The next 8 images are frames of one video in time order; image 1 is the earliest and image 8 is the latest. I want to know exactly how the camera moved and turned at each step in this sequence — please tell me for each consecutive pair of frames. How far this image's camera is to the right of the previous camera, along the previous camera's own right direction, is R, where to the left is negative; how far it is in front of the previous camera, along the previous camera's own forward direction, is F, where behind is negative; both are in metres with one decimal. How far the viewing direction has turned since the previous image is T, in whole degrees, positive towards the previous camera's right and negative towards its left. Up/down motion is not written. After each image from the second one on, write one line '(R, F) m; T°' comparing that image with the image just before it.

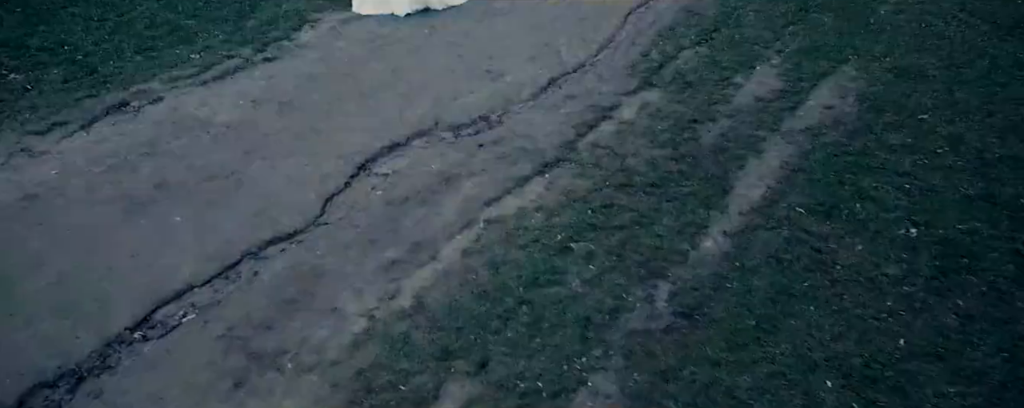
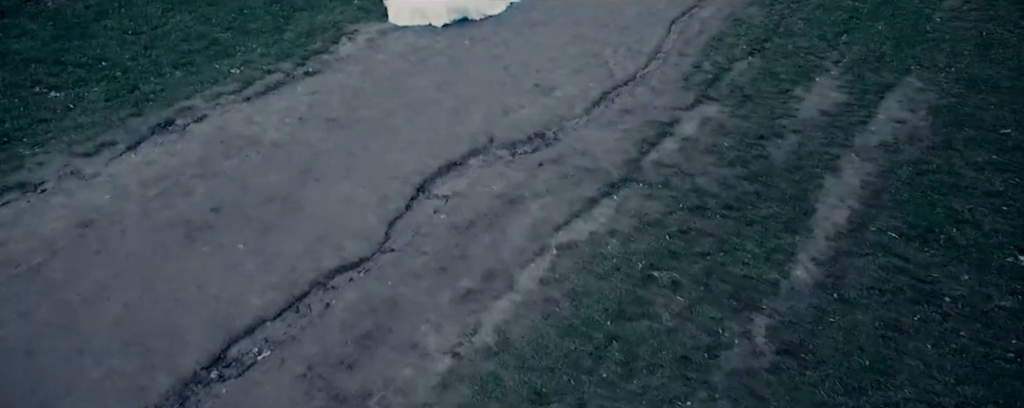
(-0.3, +0.1) m; -1°
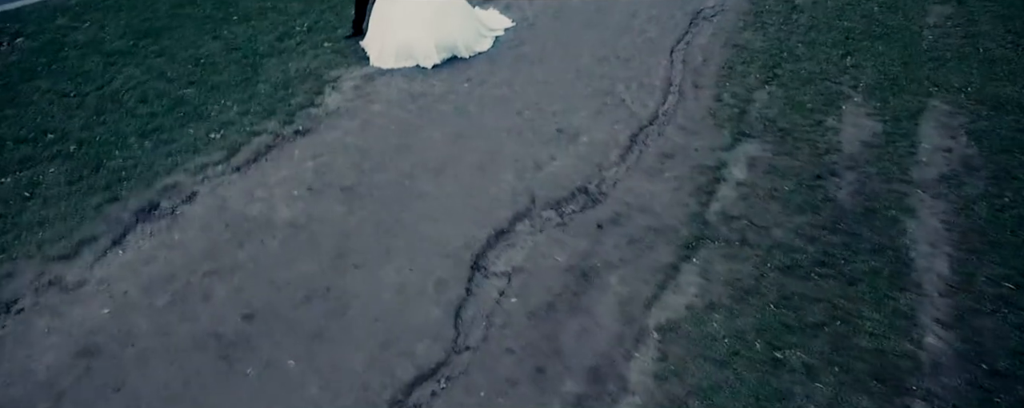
(-0.6, +0.3) m; +6°
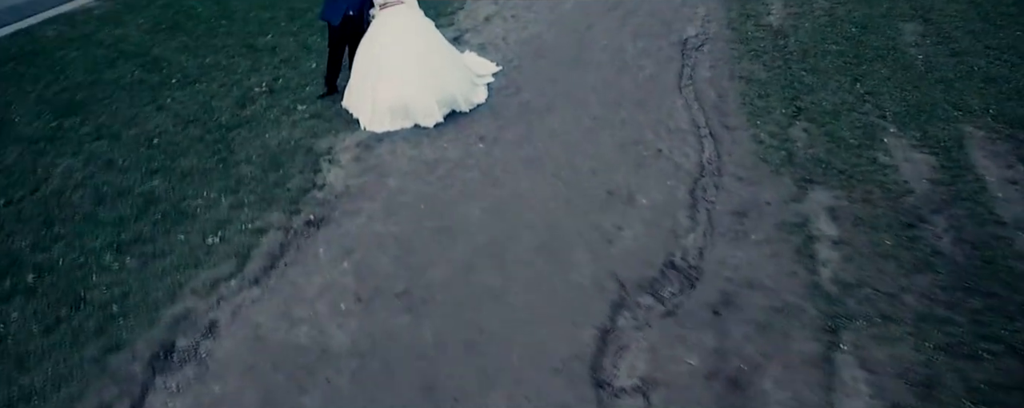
(-0.8, +0.4) m; +7°
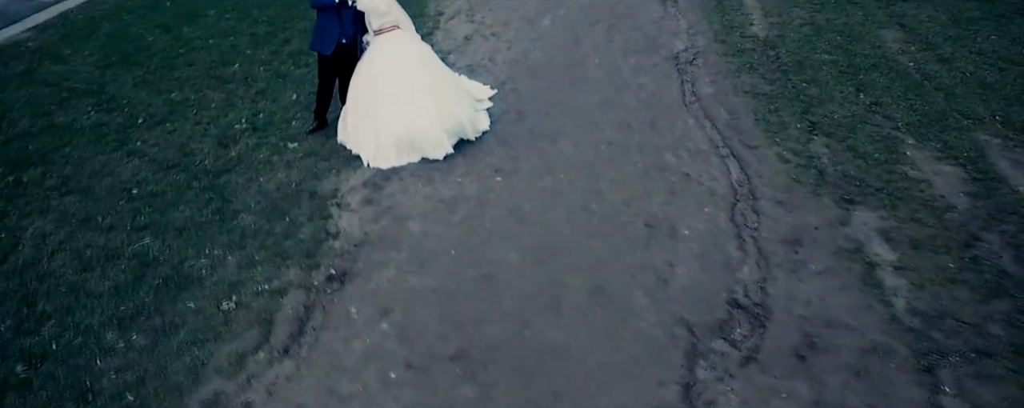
(-0.5, +0.2) m; +4°
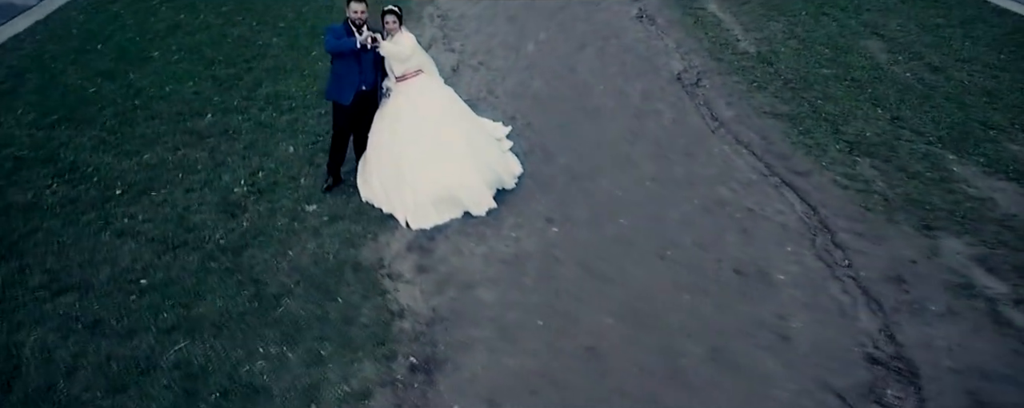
(-0.9, +0.3) m; +6°
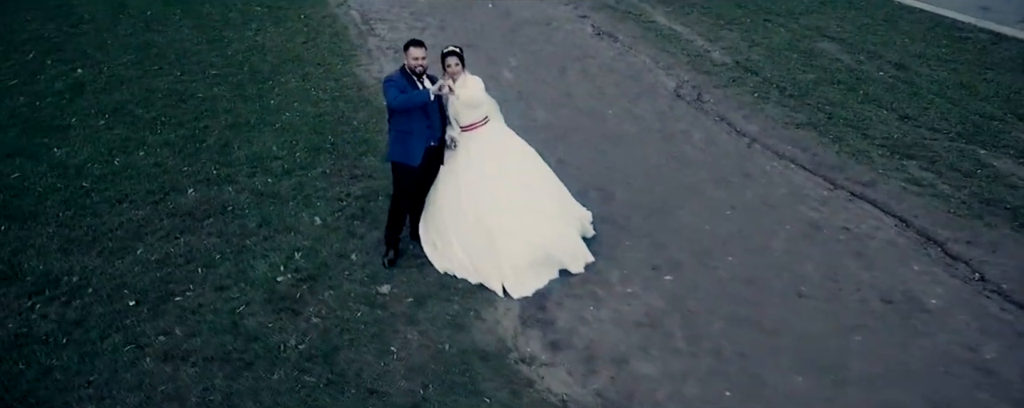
(-1.4, +0.4) m; +10°
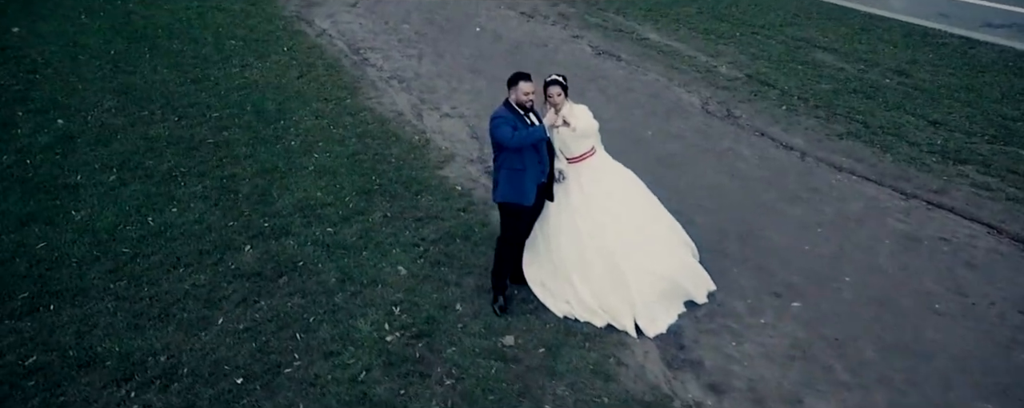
(-1.2, +0.1) m; +5°
